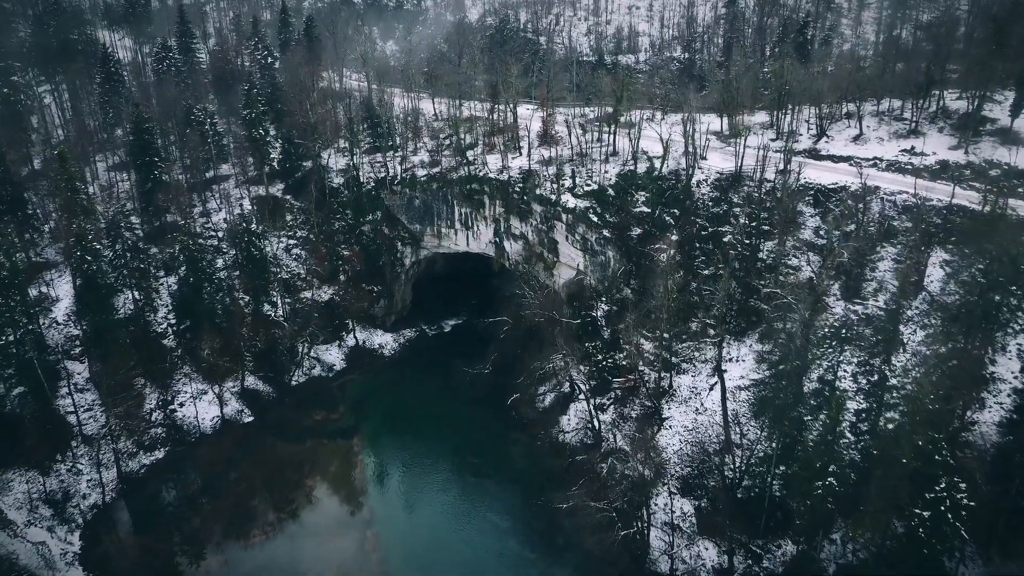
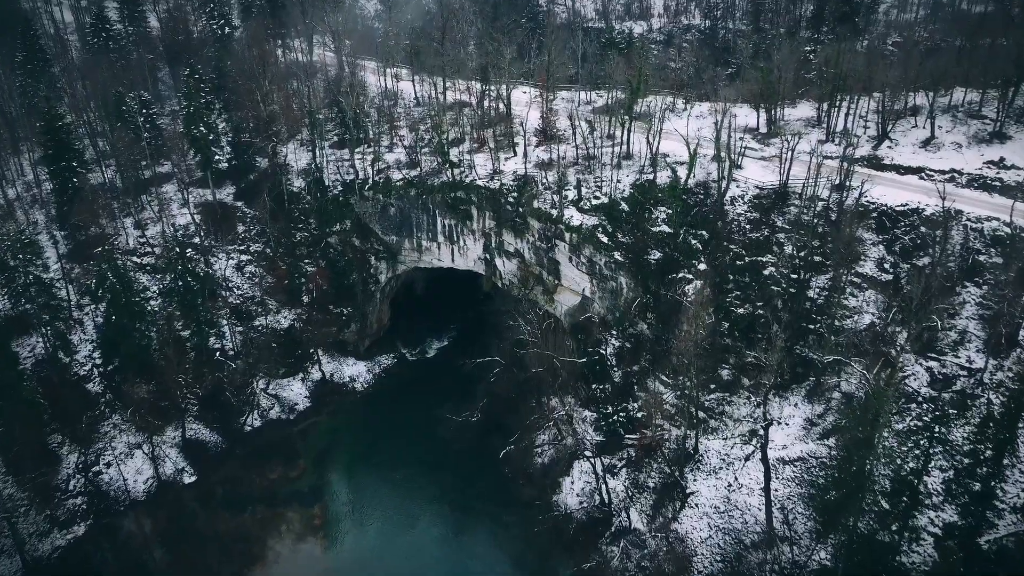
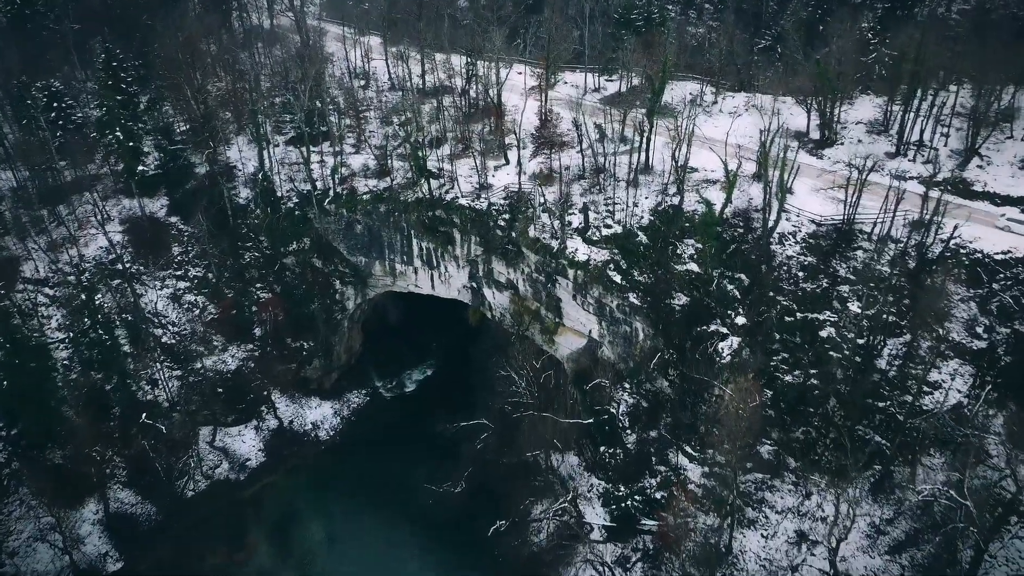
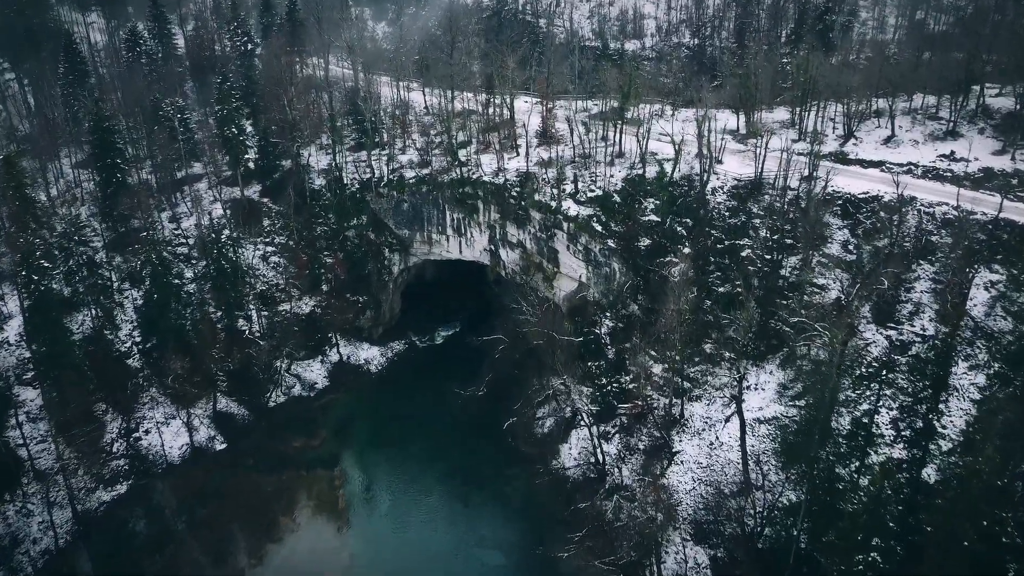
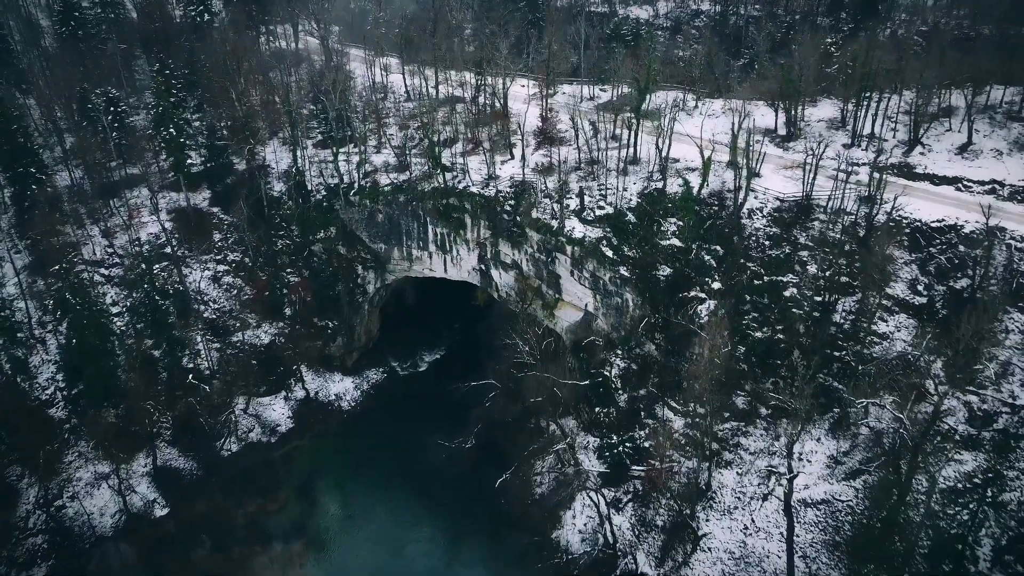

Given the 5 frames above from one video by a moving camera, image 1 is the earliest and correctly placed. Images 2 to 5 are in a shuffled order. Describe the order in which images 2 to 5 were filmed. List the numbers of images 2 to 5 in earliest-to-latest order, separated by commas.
4, 2, 5, 3
